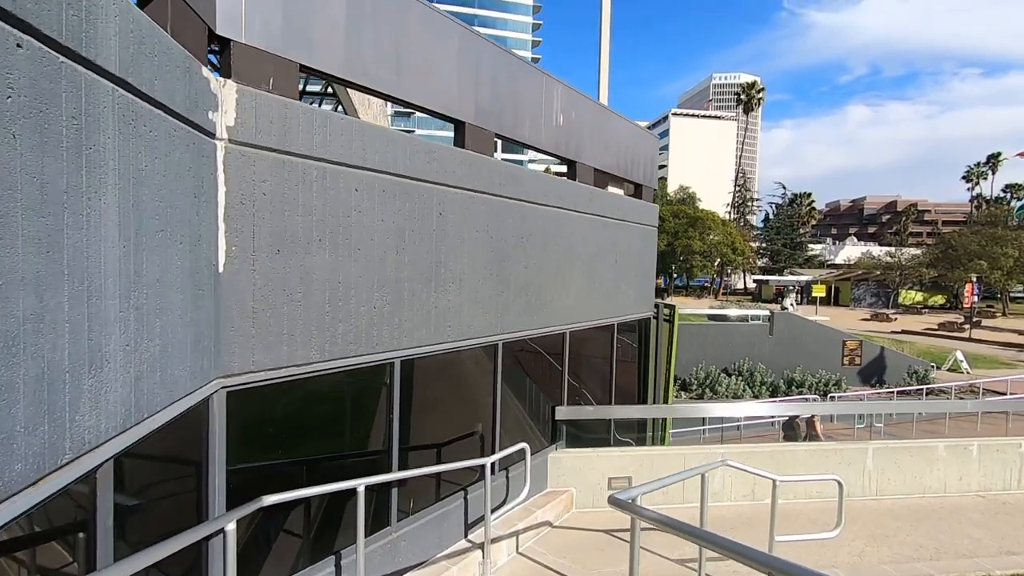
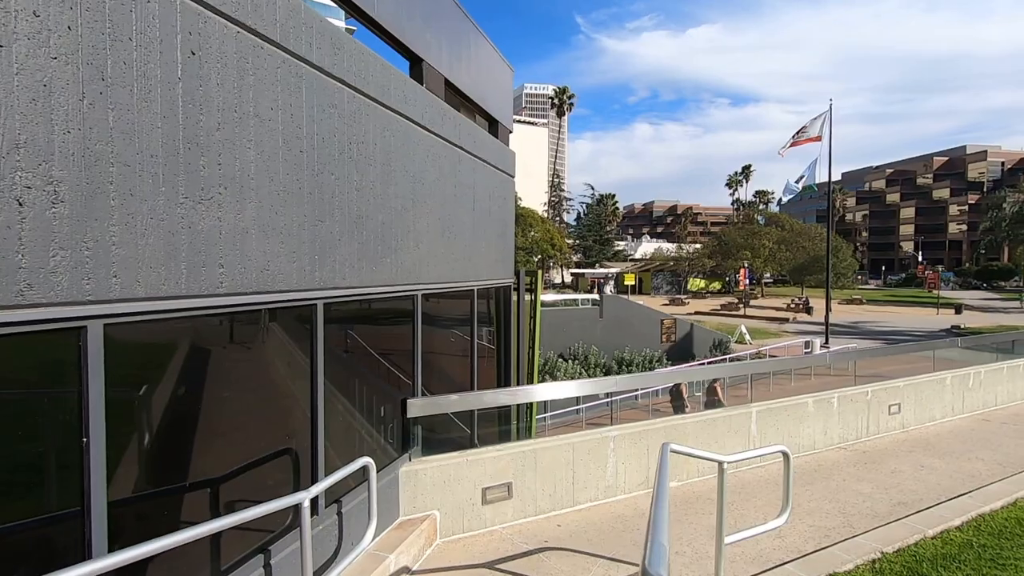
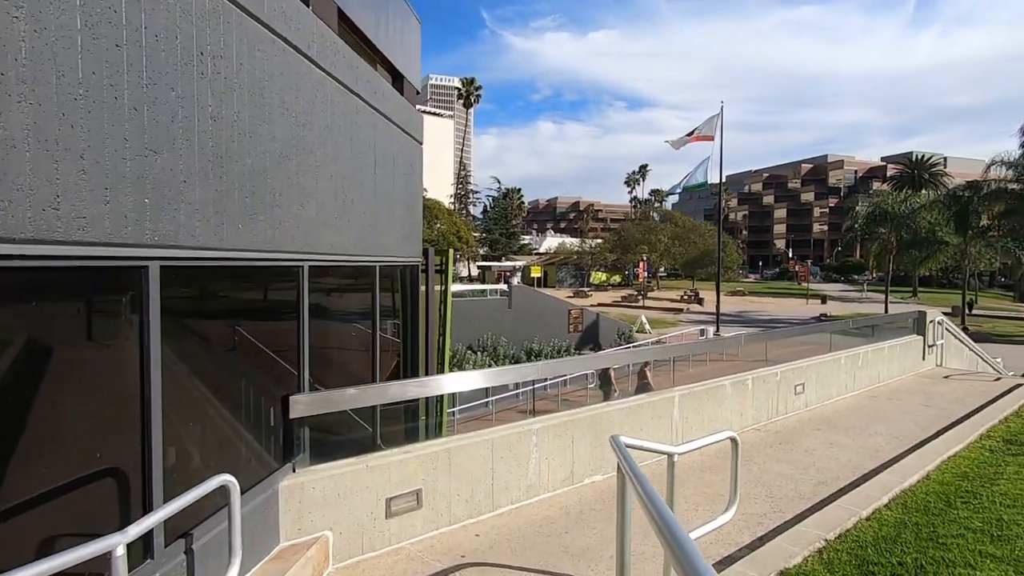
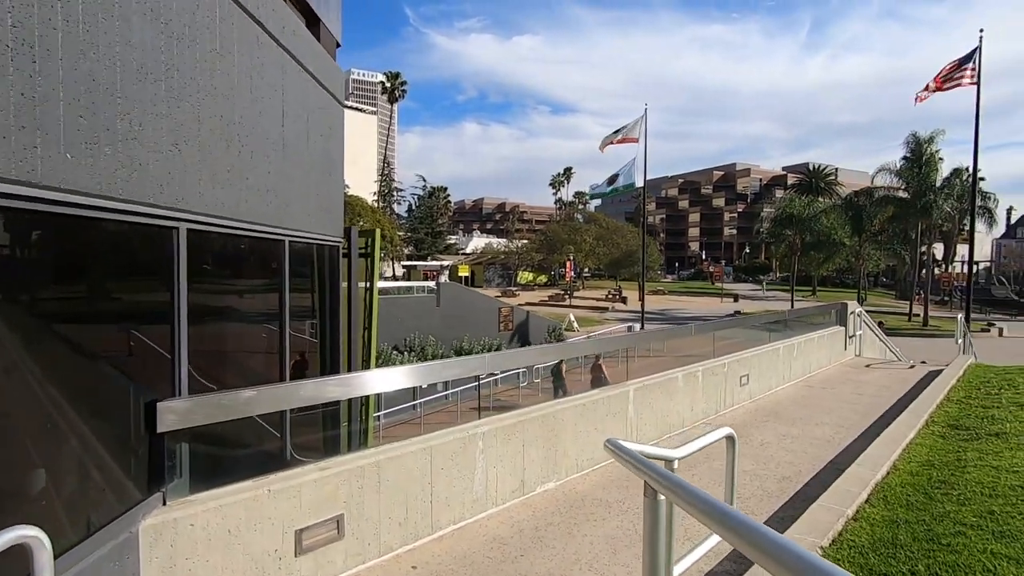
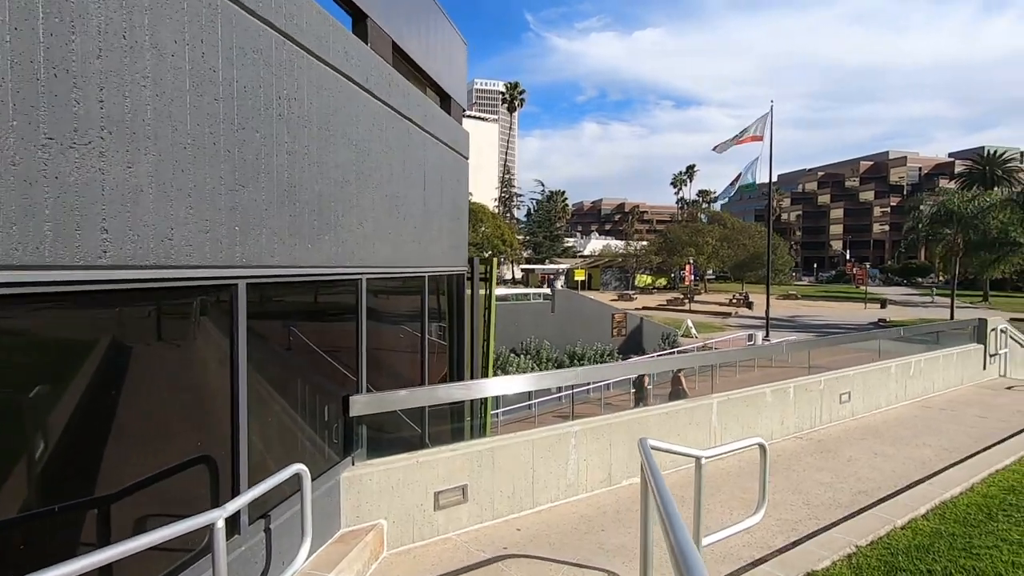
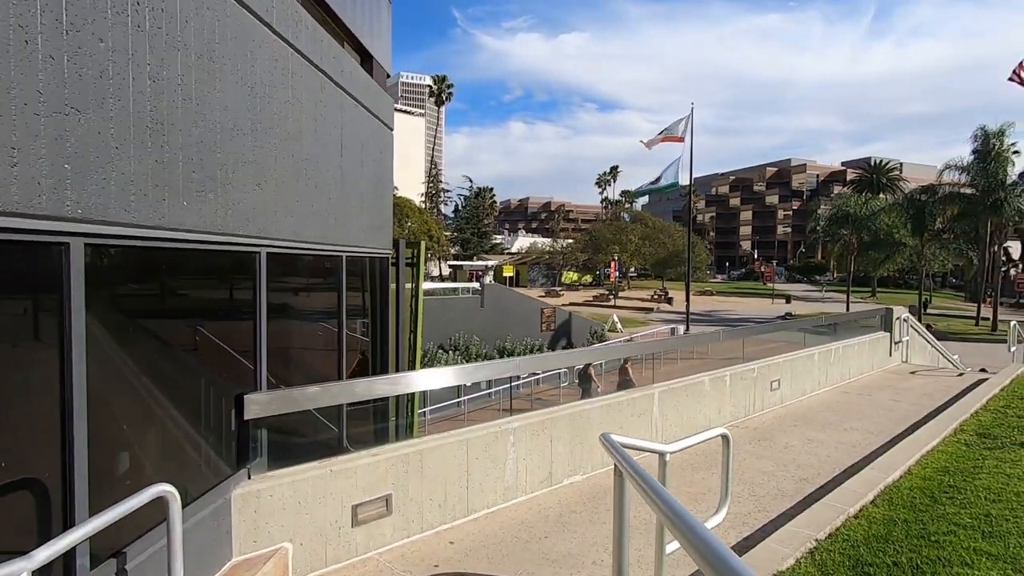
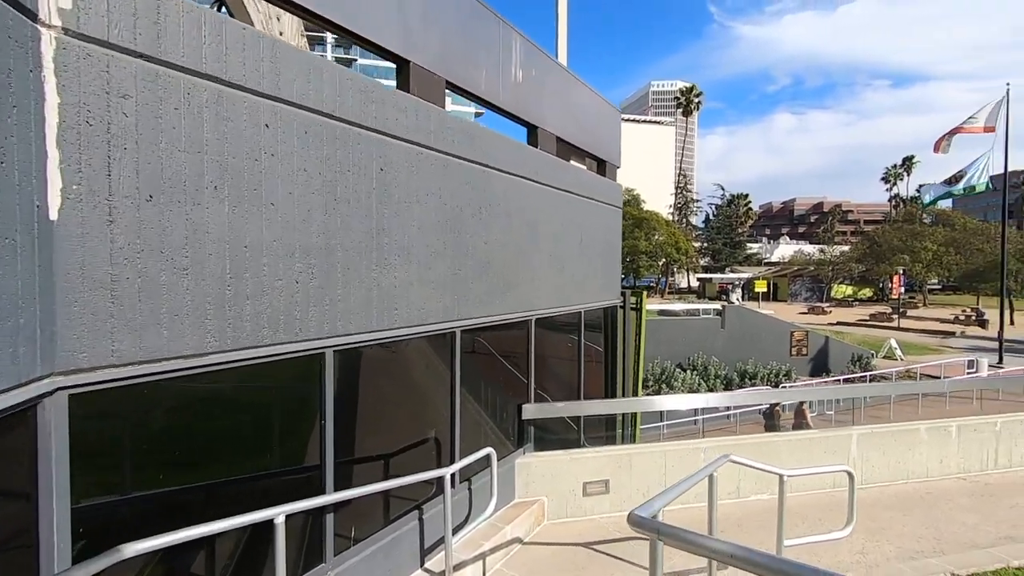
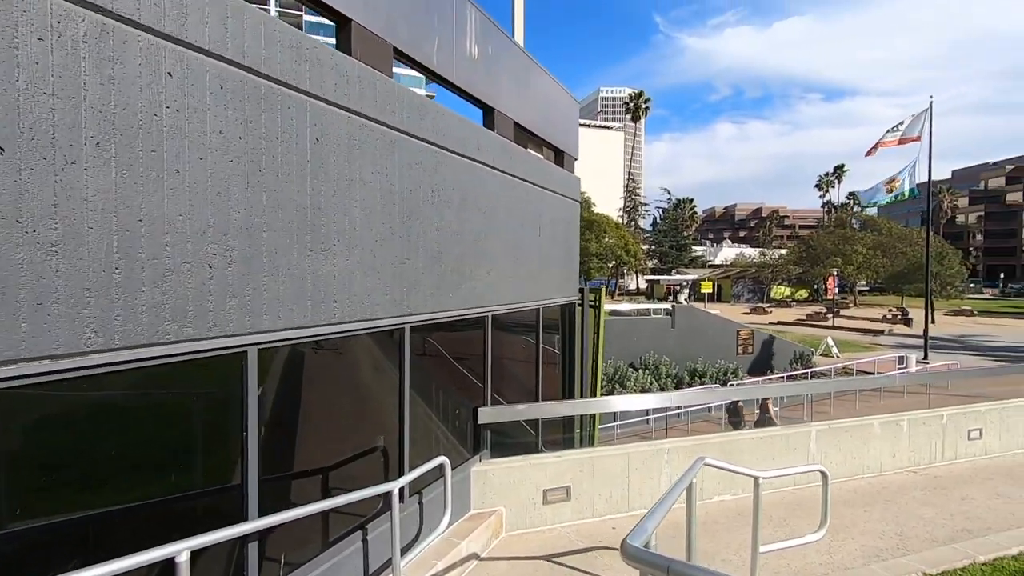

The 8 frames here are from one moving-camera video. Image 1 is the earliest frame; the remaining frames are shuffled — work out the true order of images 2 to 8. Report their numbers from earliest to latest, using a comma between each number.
7, 8, 2, 5, 3, 6, 4
